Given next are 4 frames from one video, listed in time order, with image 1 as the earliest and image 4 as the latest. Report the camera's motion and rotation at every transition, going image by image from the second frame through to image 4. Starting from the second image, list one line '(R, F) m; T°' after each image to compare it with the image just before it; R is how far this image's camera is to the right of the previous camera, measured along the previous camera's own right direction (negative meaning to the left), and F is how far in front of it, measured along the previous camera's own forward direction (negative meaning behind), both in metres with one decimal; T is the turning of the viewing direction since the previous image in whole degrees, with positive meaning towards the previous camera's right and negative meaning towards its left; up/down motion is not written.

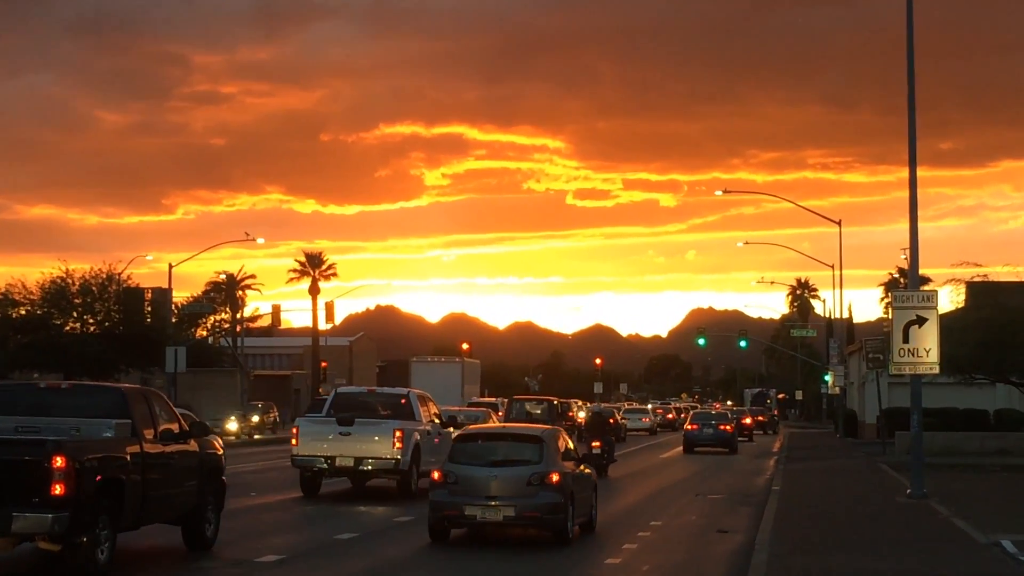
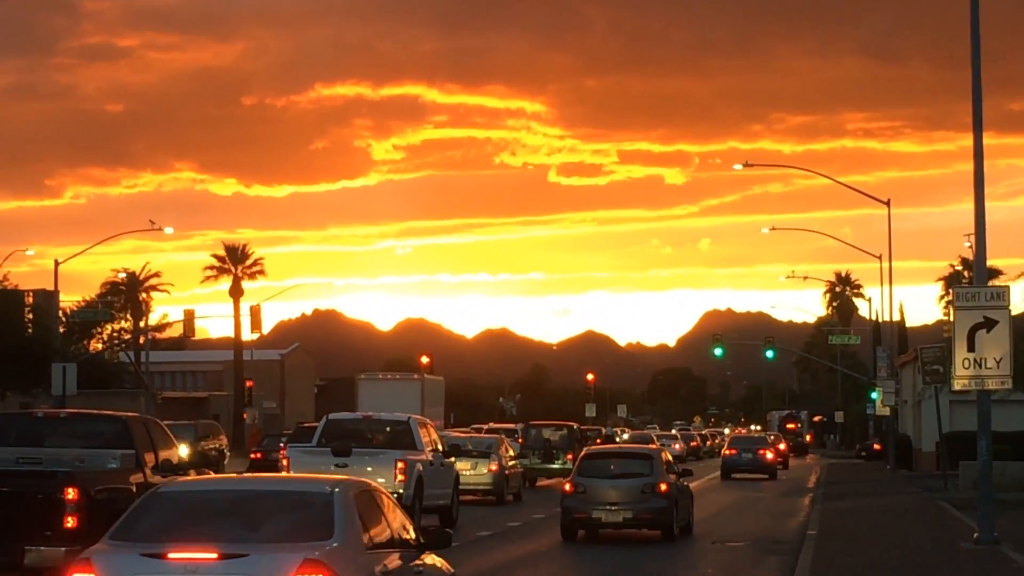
(+0.6, +4.5) m; -1°
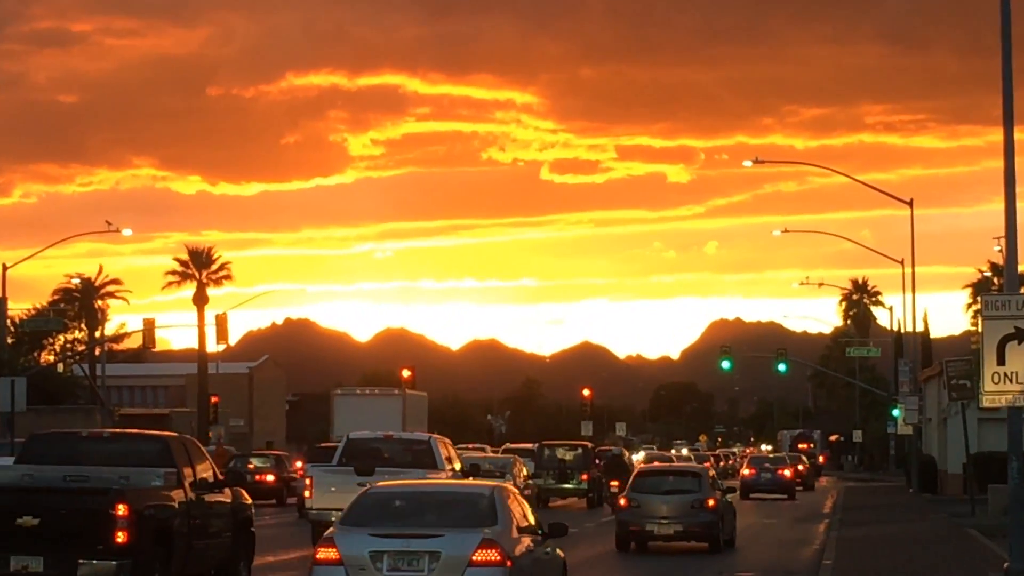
(+0.2, +1.5) m; 0°
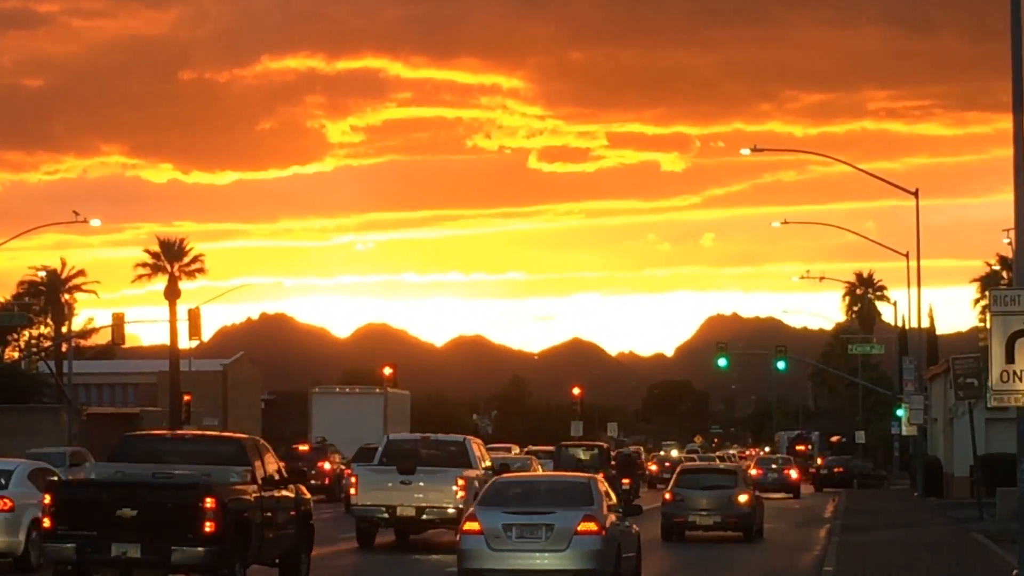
(+0.2, +0.8) m; 0°
